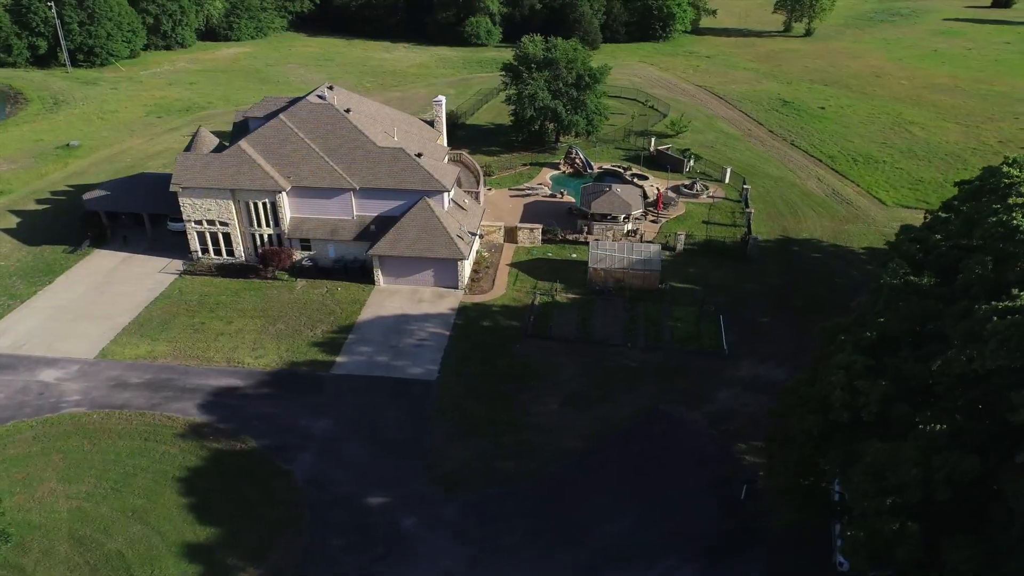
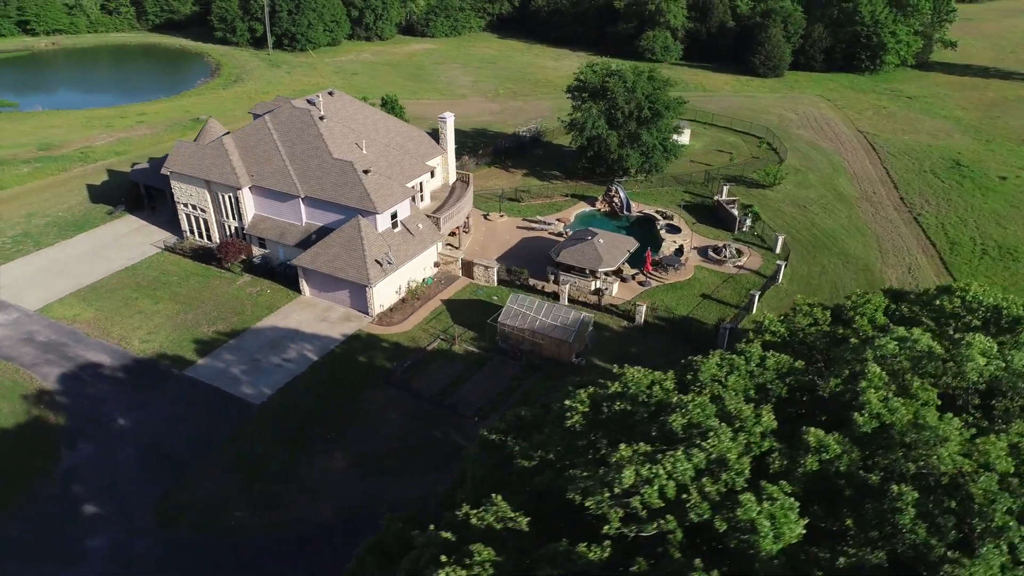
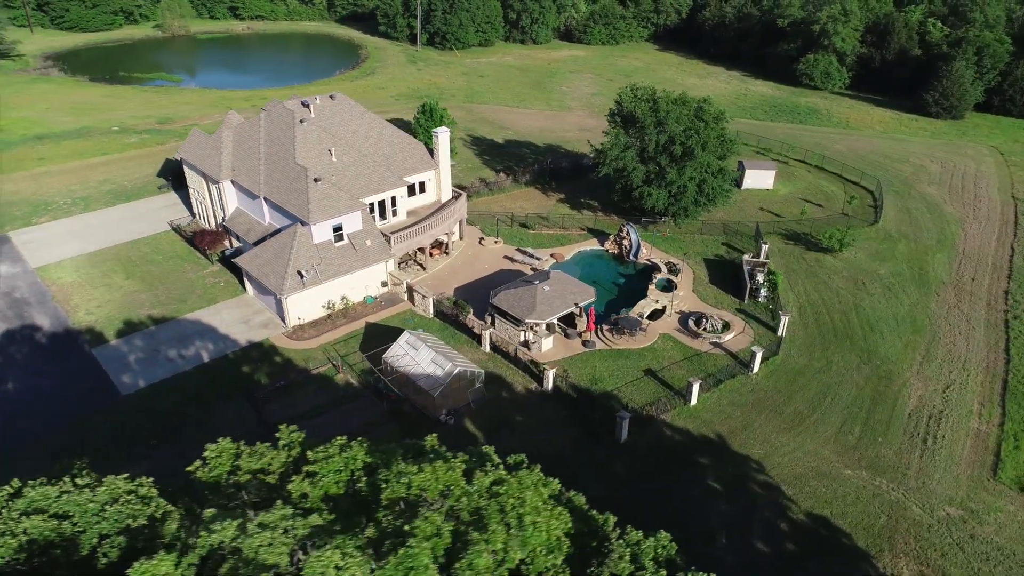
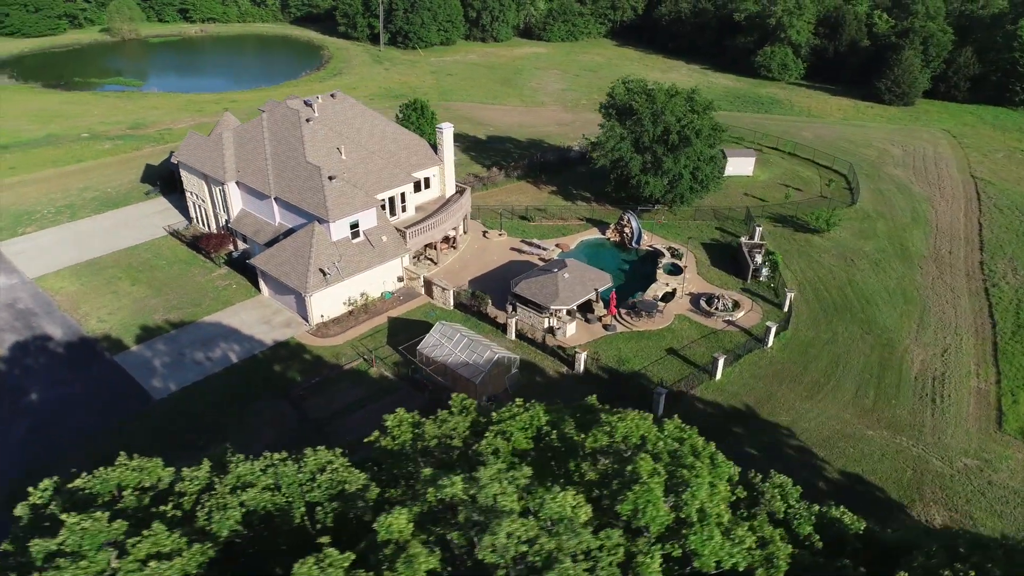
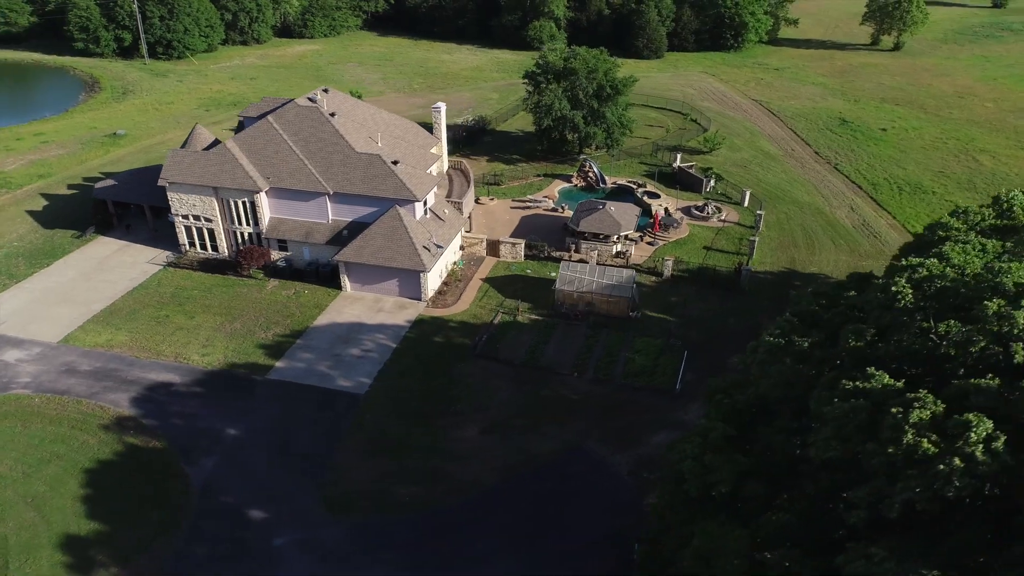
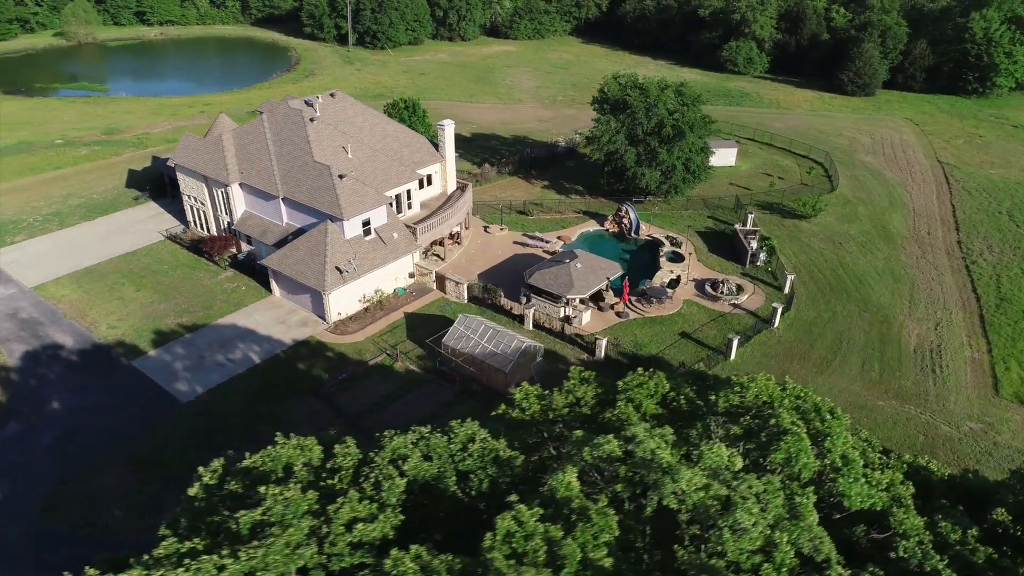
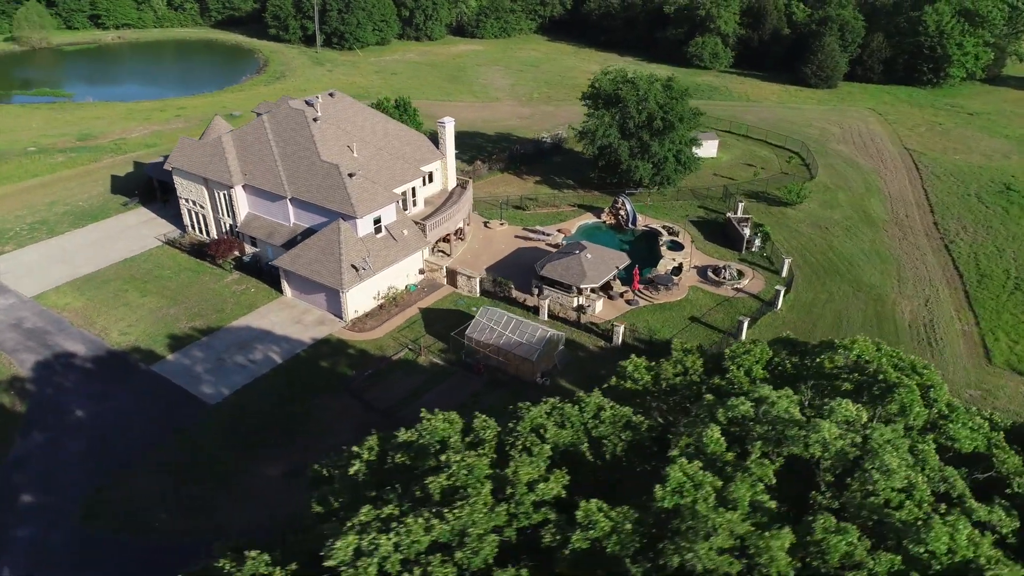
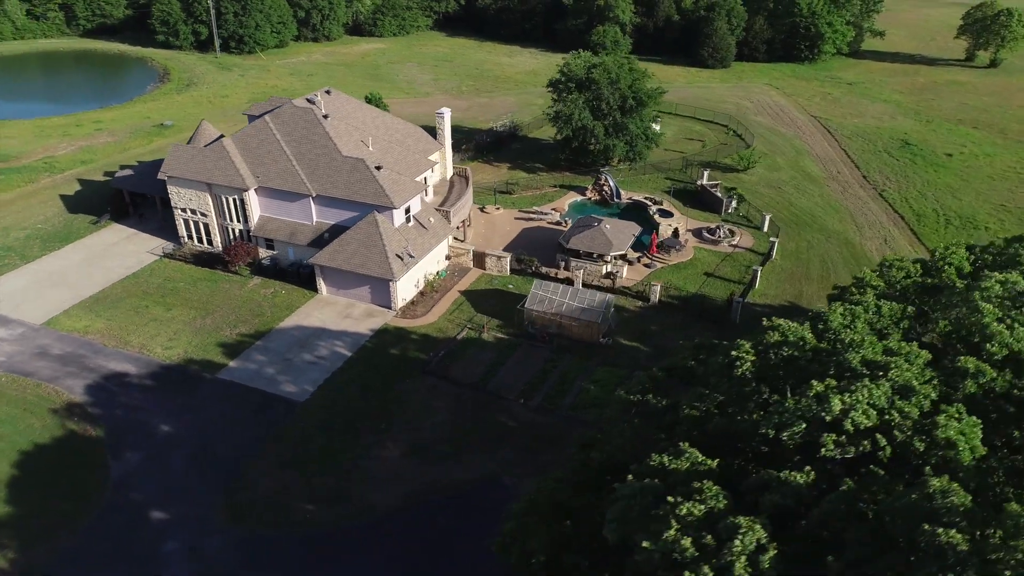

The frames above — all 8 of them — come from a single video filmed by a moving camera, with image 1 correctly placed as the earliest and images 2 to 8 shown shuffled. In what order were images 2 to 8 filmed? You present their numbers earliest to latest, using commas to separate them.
5, 8, 2, 7, 6, 4, 3
